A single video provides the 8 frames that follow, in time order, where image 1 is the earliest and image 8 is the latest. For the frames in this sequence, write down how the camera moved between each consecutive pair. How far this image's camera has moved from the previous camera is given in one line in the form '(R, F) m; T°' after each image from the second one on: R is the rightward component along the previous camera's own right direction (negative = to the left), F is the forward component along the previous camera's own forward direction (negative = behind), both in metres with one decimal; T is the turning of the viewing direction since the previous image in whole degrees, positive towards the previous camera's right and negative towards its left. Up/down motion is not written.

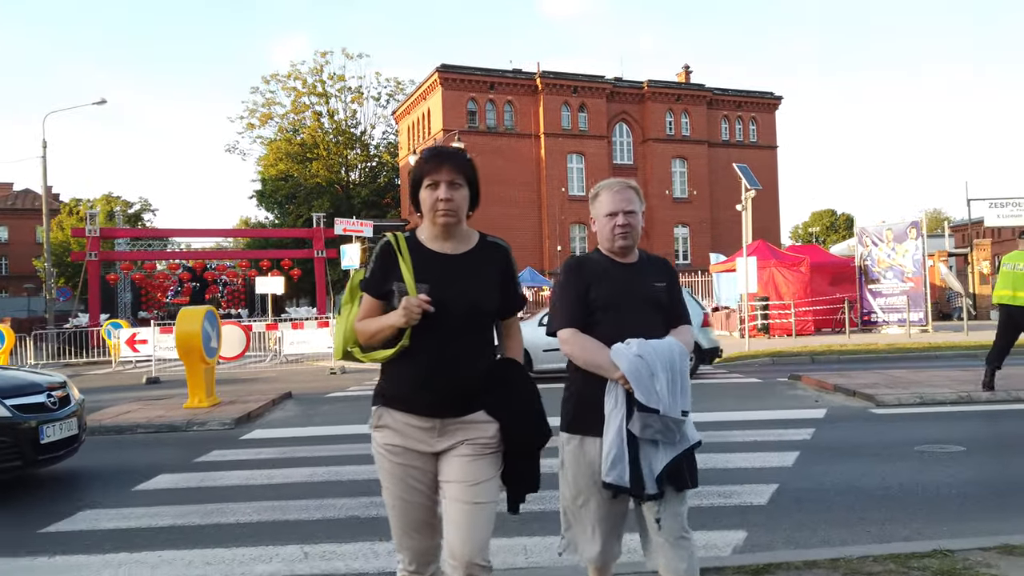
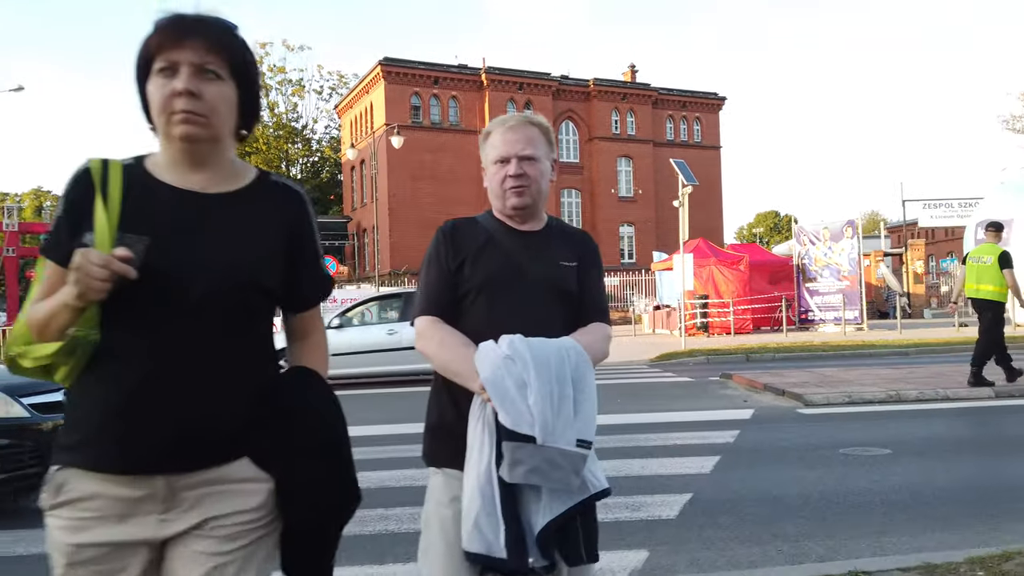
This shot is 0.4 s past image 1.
(+0.4, +0.6) m; +4°
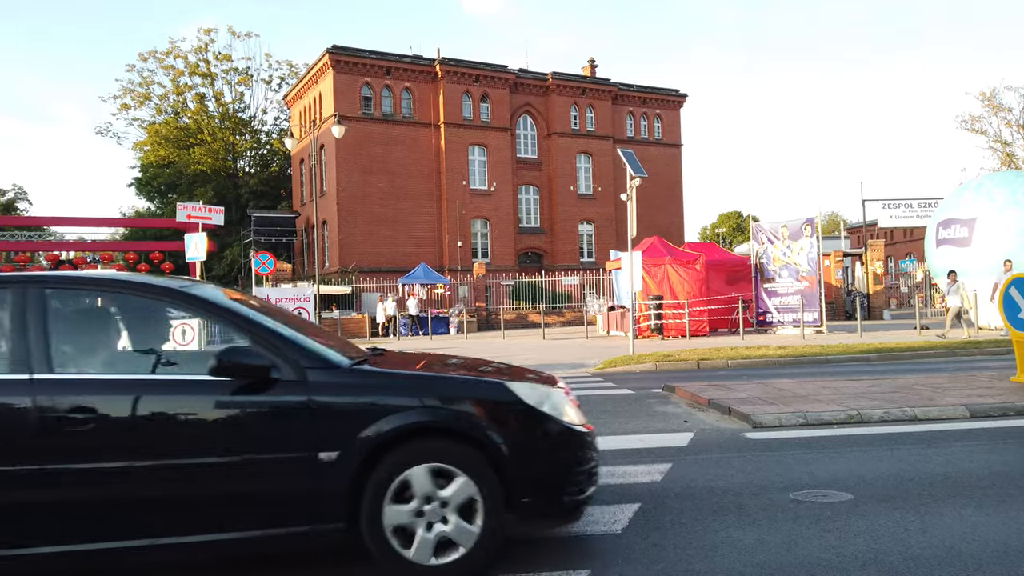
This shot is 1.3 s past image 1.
(+0.7, +1.4) m; +3°
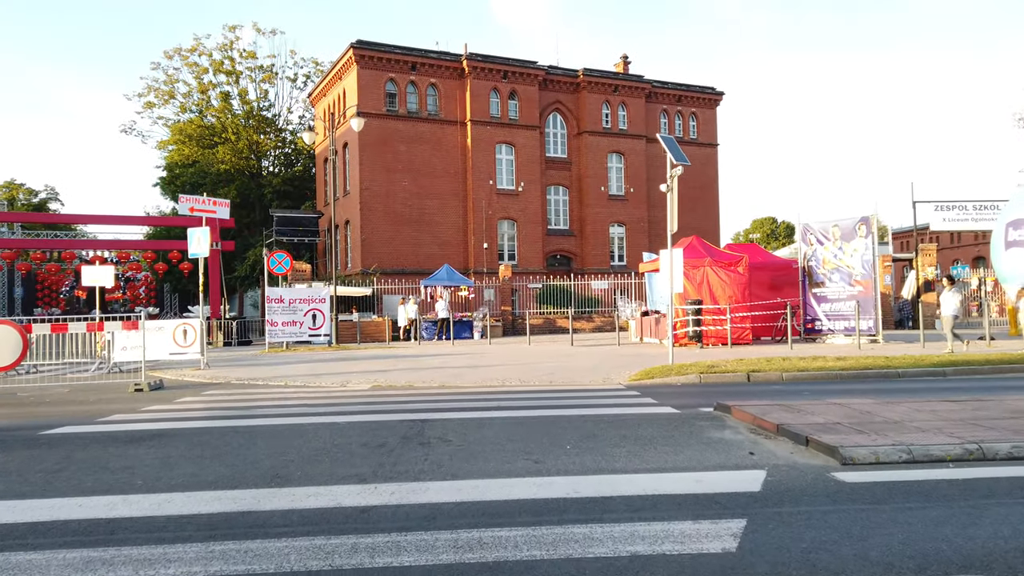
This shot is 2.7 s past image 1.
(+0.1, +1.5) m; -2°
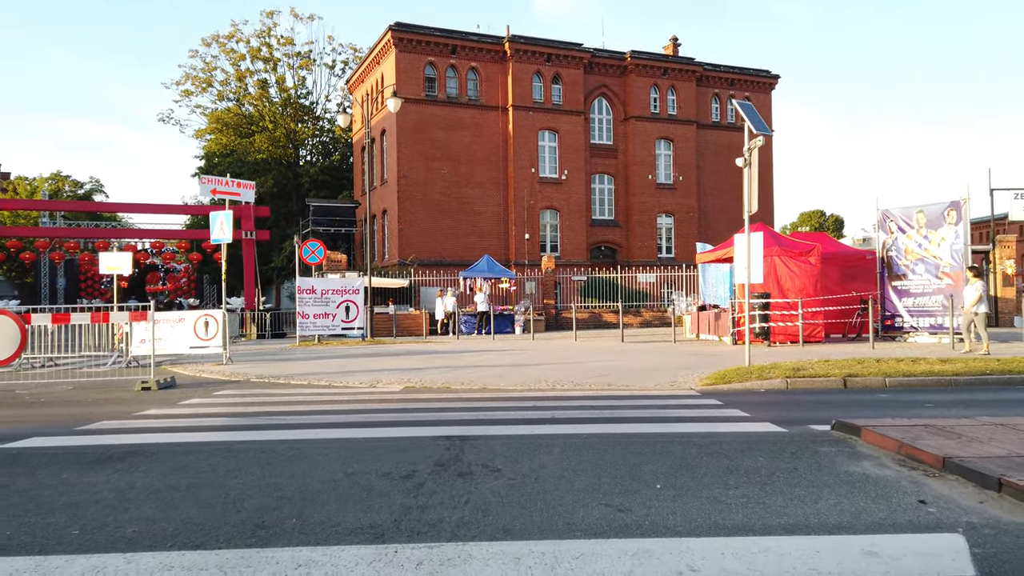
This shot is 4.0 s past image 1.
(-0.2, +1.6) m; -3°
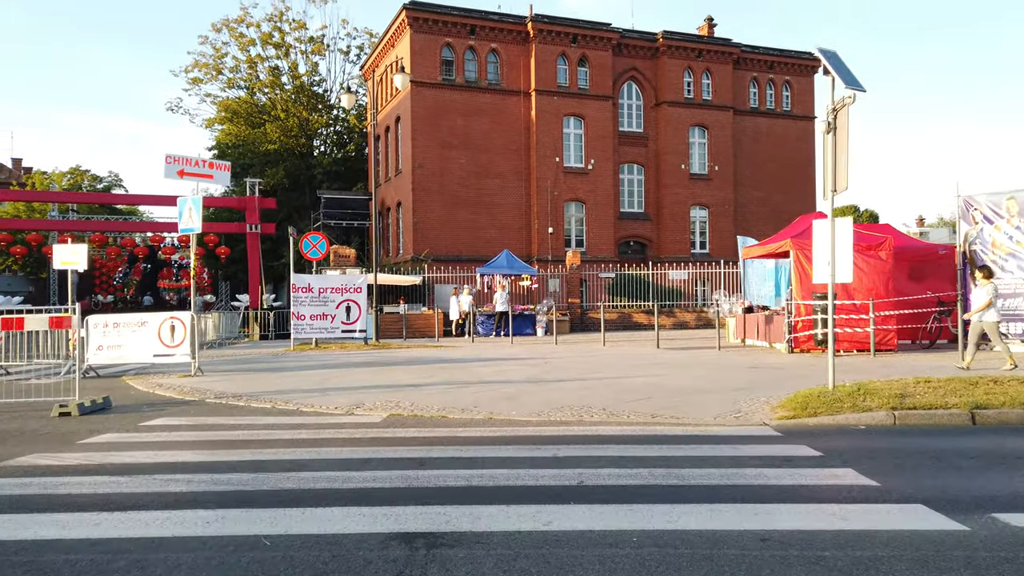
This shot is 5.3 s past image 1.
(+0.1, +2.5) m; -2°
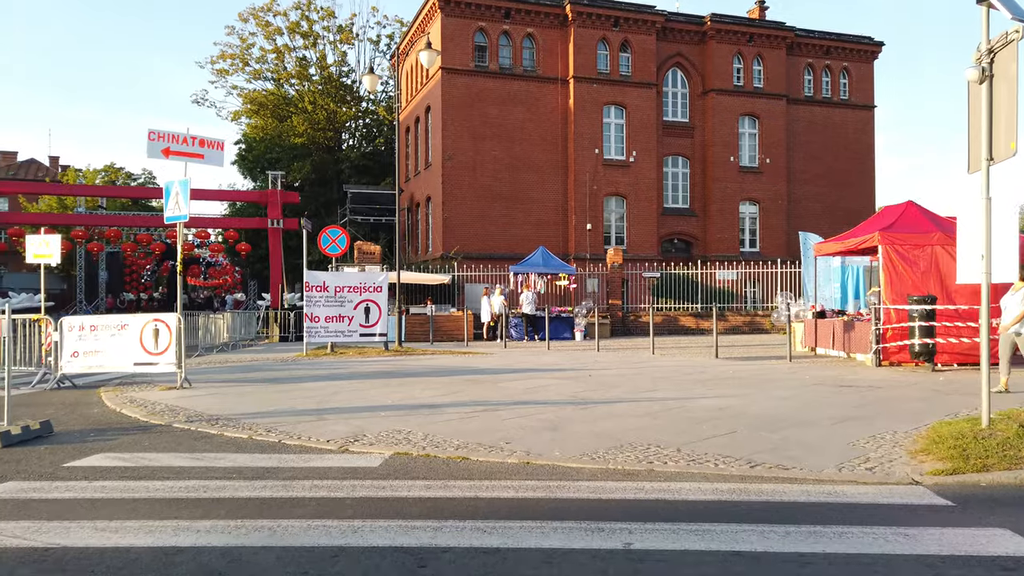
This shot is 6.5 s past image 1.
(-0.1, +2.2) m; -3°
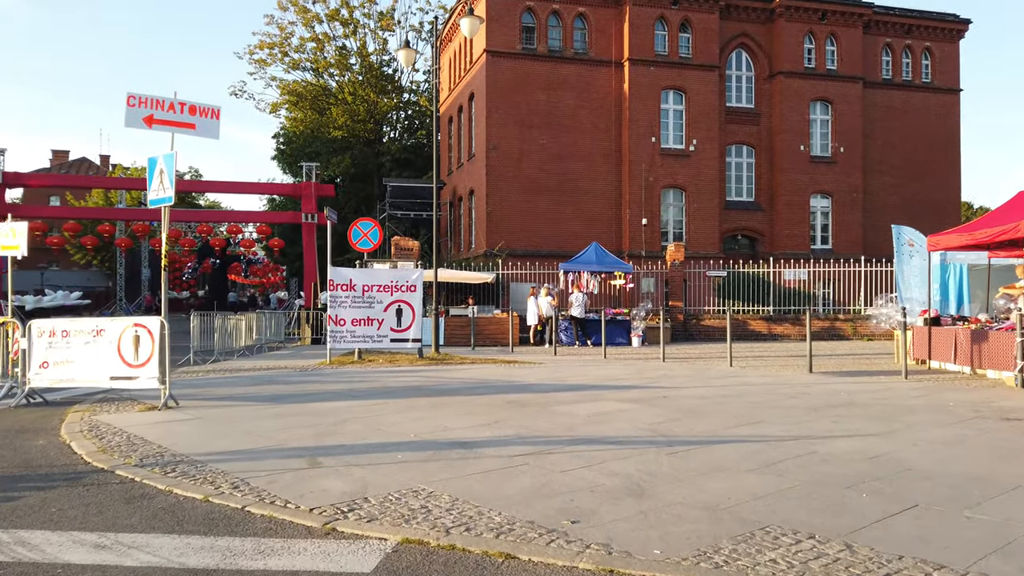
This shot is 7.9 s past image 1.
(-0.2, +2.4) m; -3°
